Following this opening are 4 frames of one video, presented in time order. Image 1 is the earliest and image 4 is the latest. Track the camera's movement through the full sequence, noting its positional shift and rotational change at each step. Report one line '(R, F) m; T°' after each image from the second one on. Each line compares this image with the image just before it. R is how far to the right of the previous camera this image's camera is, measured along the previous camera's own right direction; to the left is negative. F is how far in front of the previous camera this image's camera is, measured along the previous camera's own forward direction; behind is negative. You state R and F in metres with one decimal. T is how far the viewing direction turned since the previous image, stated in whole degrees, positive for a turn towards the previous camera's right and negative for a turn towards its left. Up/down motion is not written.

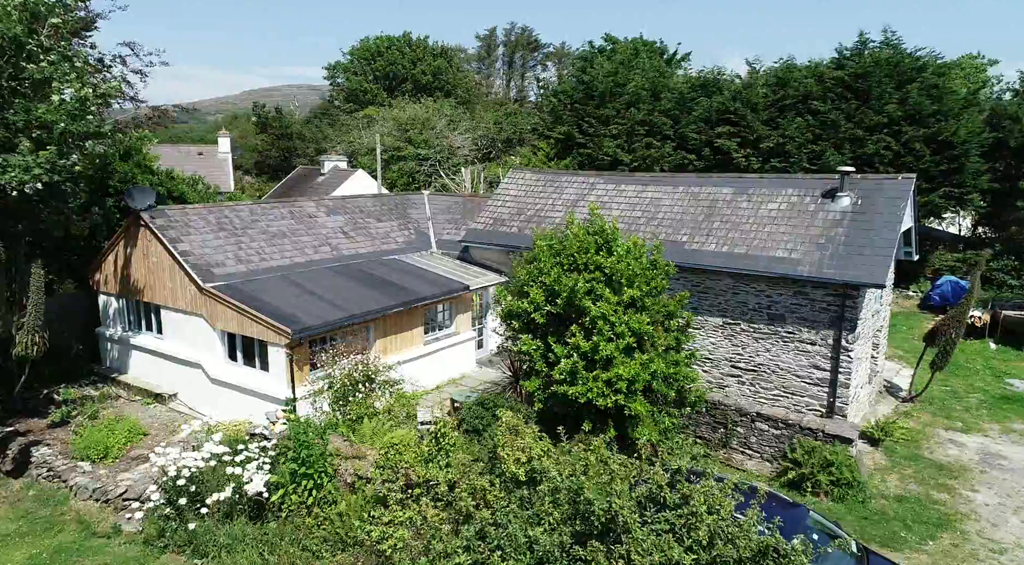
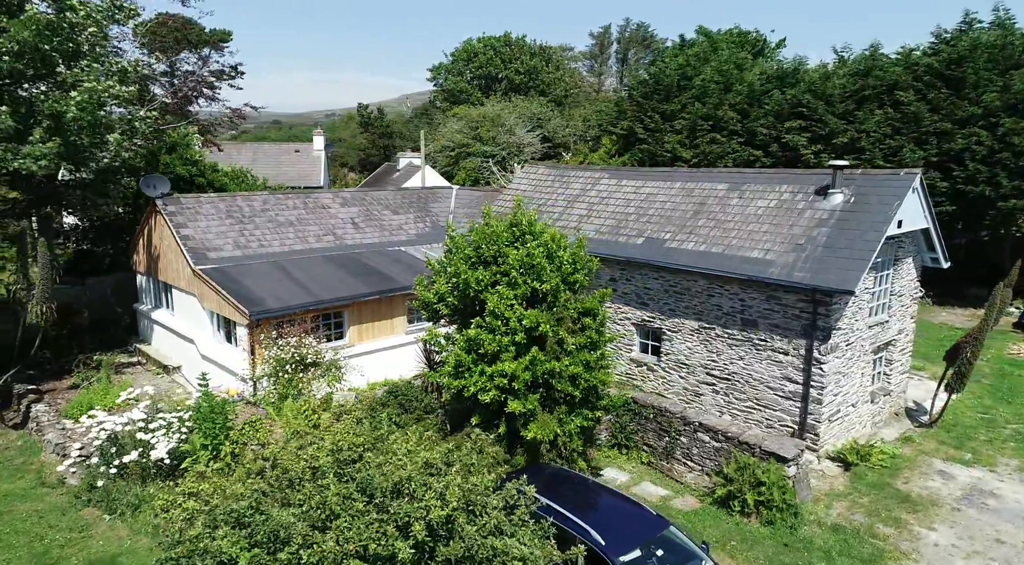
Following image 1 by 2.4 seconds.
(+4.2, +0.6) m; -12°
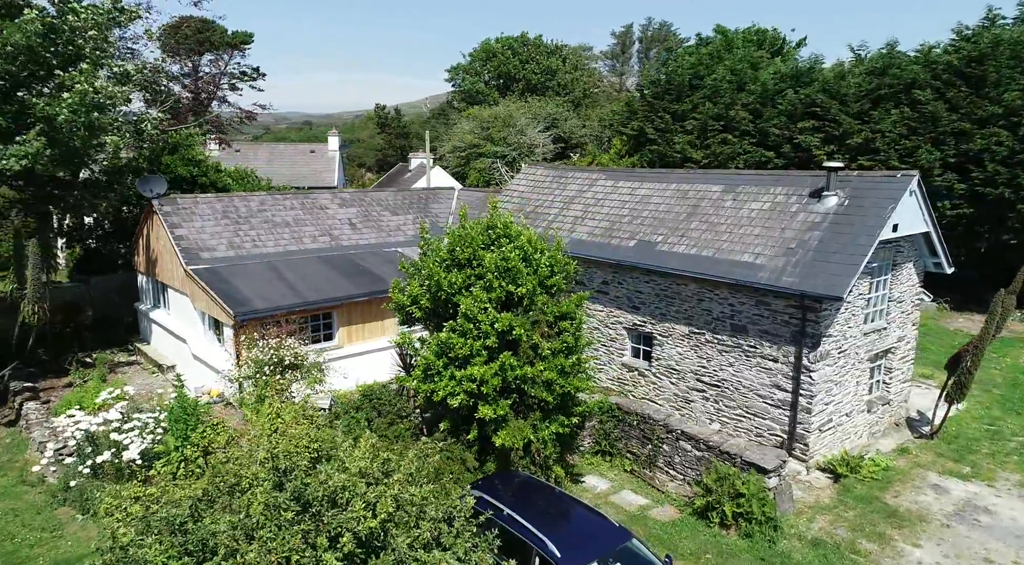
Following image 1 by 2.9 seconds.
(+0.9, +0.2) m; -2°
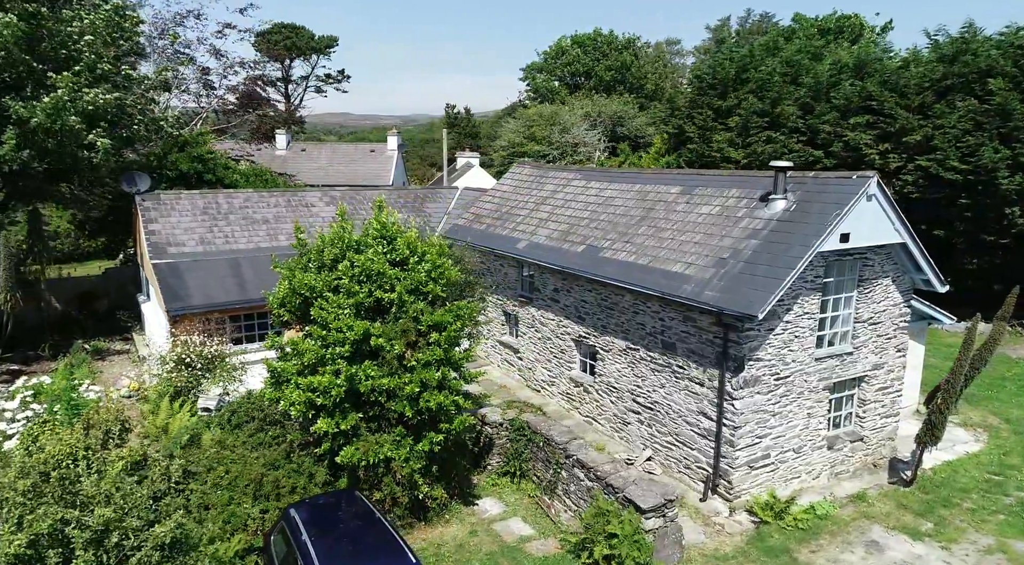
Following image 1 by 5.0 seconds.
(+4.0, +1.3) m; -10°
